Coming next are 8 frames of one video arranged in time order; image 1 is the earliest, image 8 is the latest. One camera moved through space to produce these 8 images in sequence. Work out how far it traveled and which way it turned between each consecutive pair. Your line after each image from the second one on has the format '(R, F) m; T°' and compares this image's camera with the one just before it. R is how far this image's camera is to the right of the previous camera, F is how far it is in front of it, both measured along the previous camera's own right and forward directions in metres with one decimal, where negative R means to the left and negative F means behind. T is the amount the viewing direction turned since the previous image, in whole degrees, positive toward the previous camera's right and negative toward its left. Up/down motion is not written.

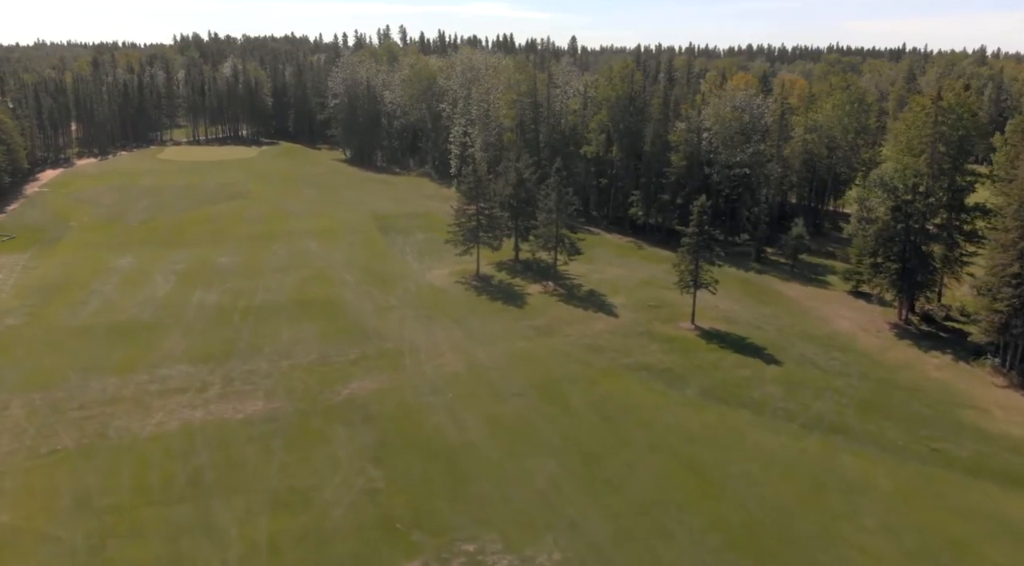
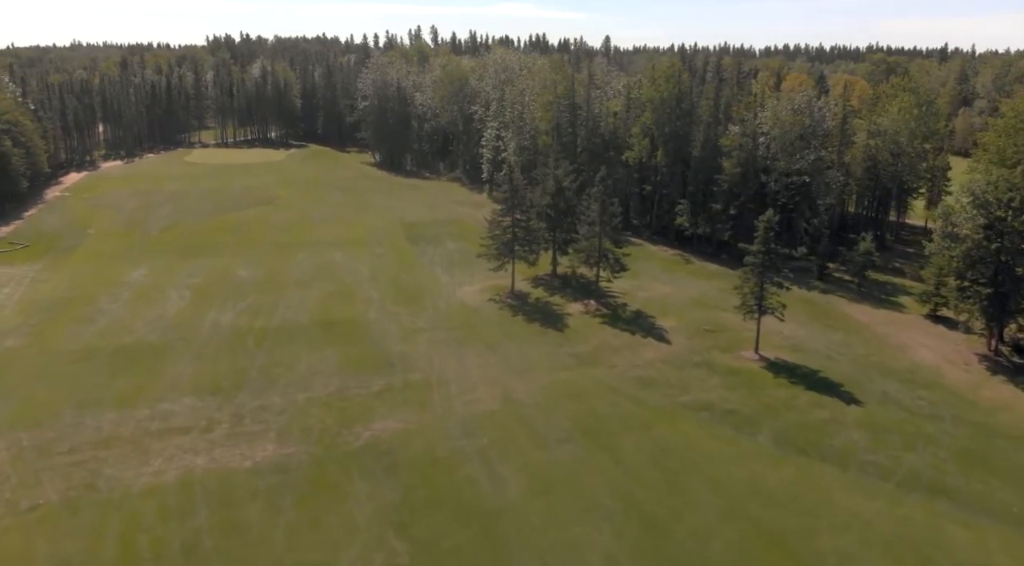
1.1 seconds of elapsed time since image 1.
(-0.7, +4.4) m; -2°
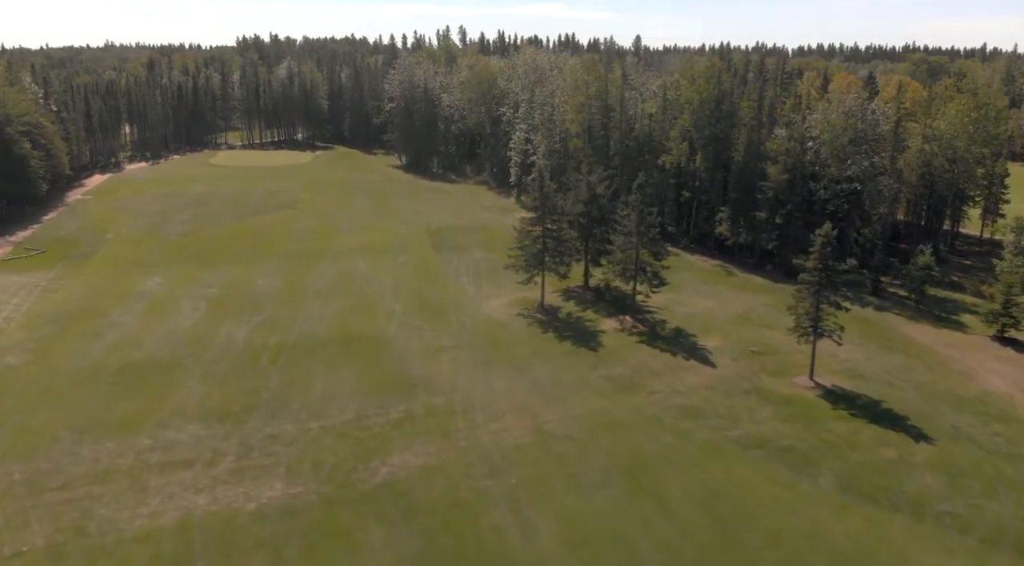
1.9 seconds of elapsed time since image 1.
(-0.3, +3.0) m; -2°
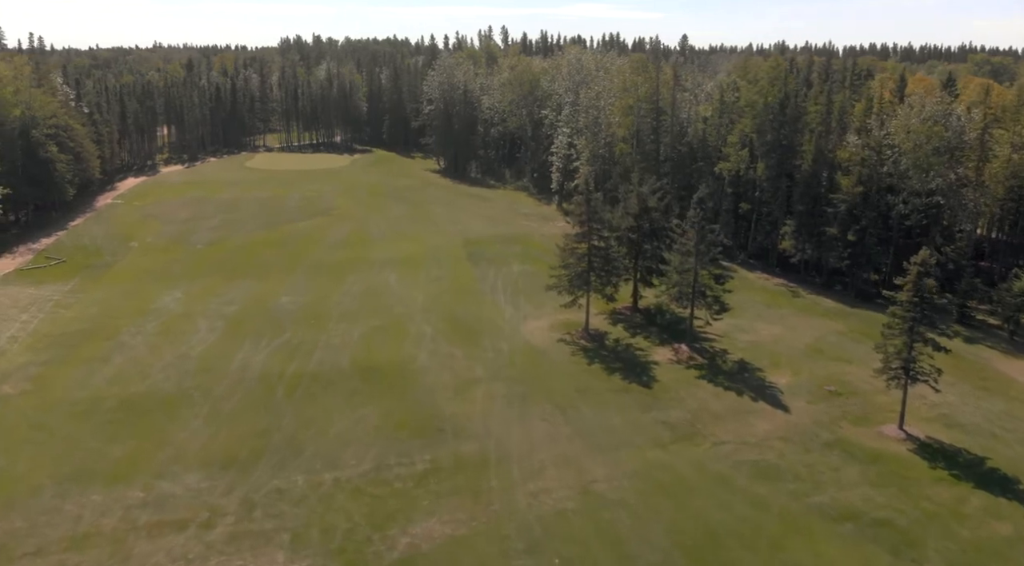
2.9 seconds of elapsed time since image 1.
(-0.2, +4.4) m; -3°
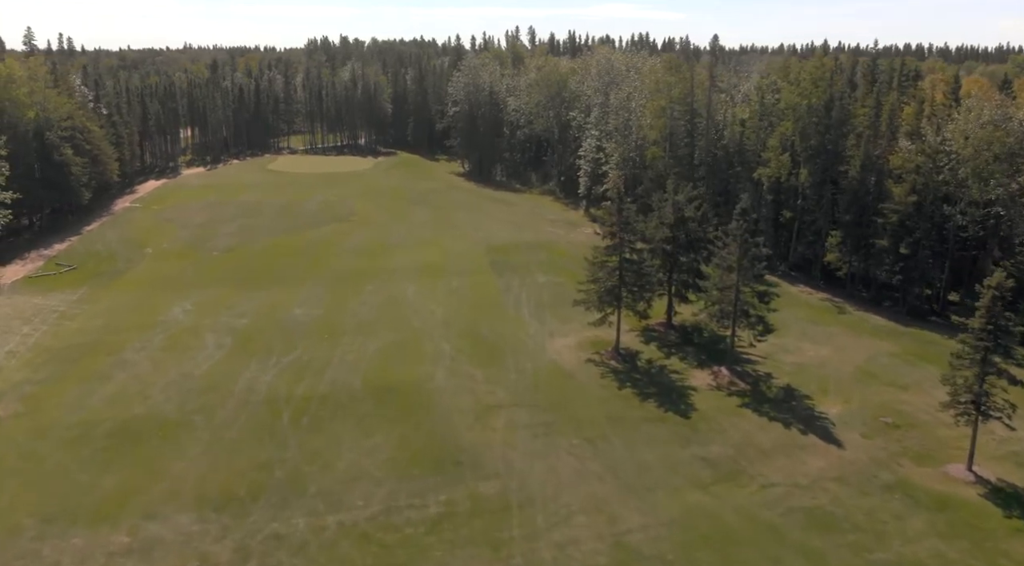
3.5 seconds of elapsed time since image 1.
(0.0, +2.9) m; -2°
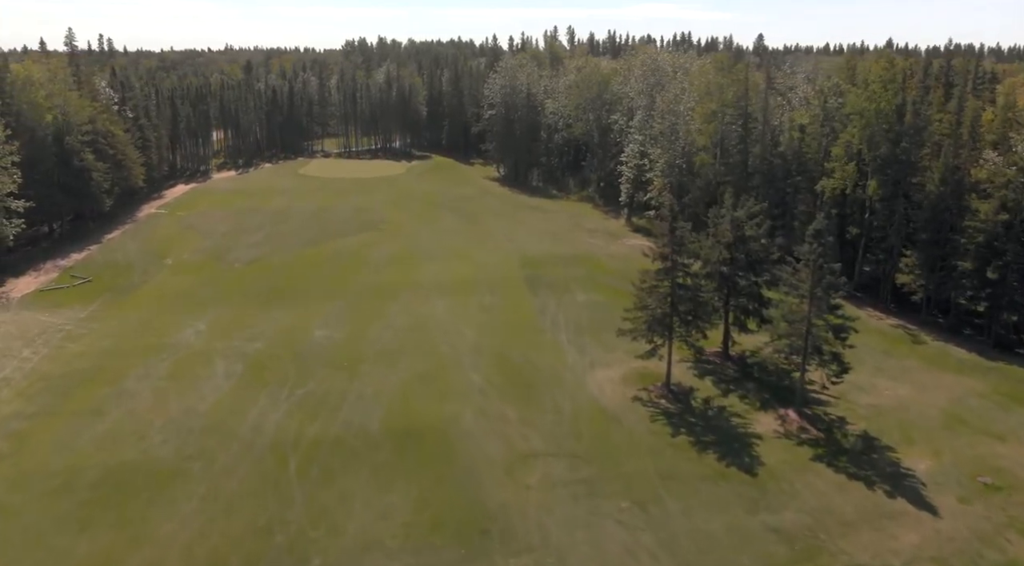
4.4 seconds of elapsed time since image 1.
(-0.2, +4.2) m; -3°
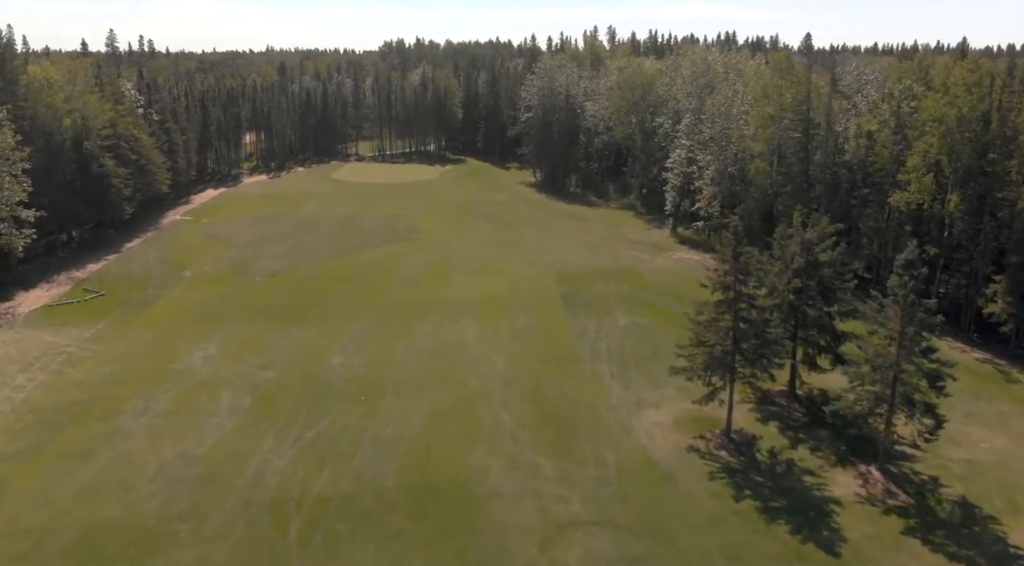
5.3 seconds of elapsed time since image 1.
(-0.1, +4.3) m; -3°
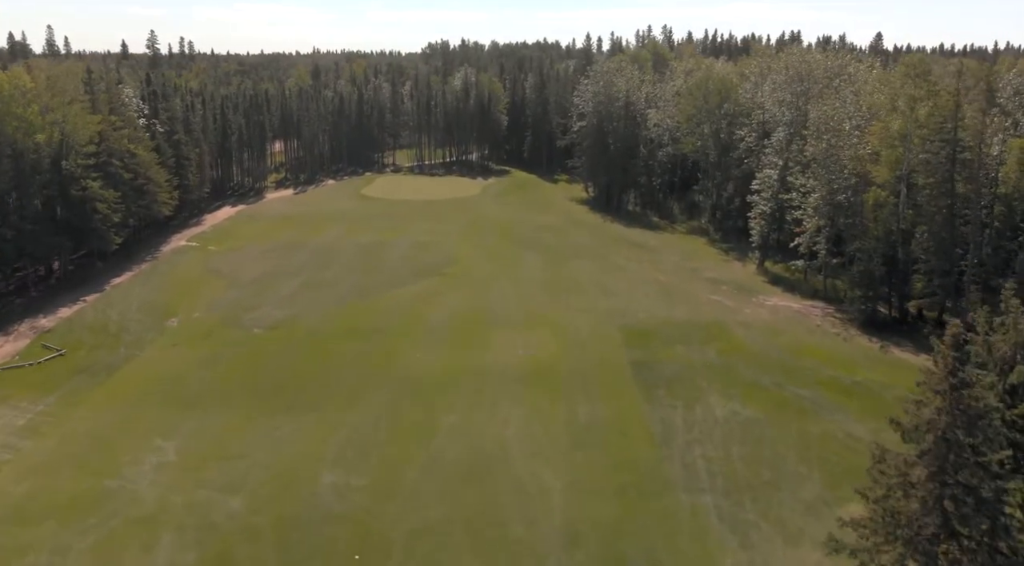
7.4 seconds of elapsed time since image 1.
(-0.8, +11.2) m; -3°
